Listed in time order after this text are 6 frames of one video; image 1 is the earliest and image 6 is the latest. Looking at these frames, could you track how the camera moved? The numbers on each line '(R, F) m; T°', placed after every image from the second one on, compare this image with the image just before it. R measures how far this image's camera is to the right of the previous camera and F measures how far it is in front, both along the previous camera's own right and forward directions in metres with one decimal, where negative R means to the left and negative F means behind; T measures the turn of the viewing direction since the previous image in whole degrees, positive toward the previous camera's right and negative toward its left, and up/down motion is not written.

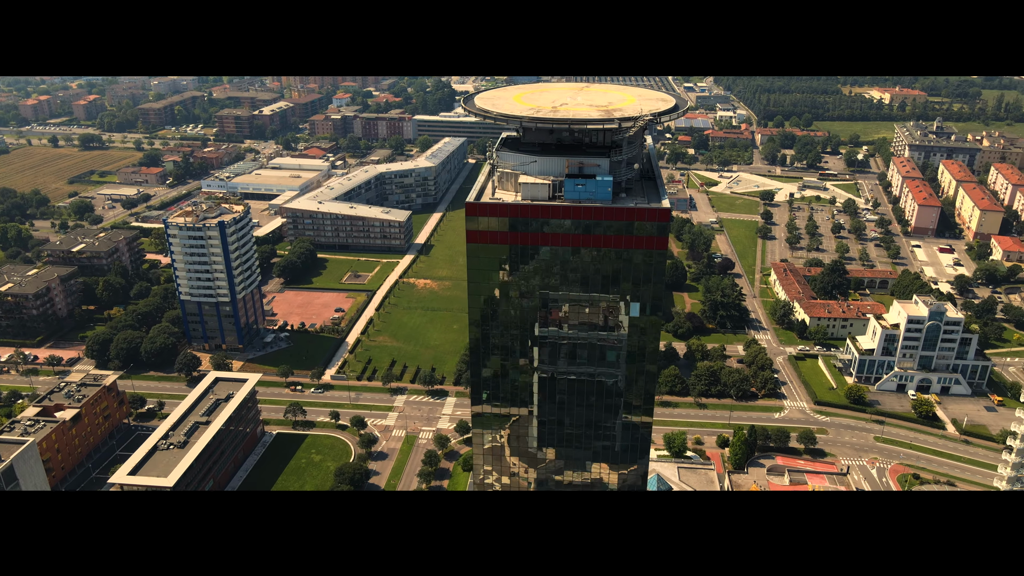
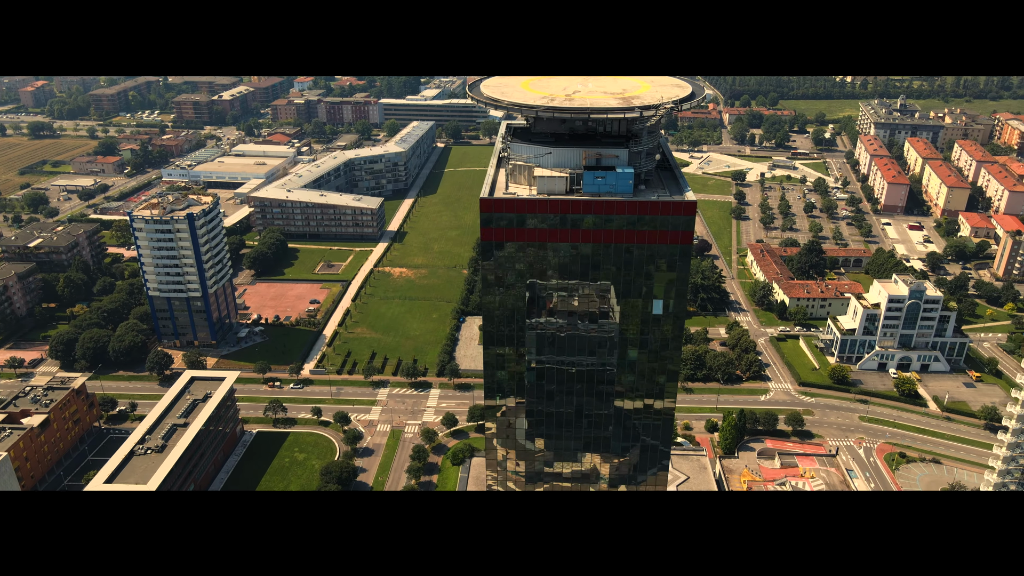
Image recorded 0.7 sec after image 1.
(-1.6, +1.3) m; +3°
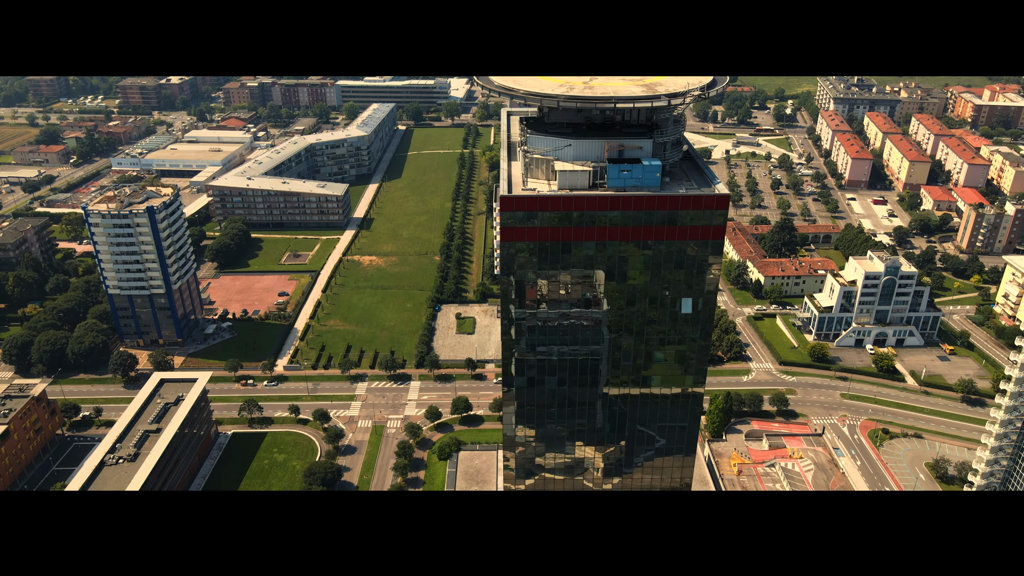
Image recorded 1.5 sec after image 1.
(-1.8, +1.5) m; +3°
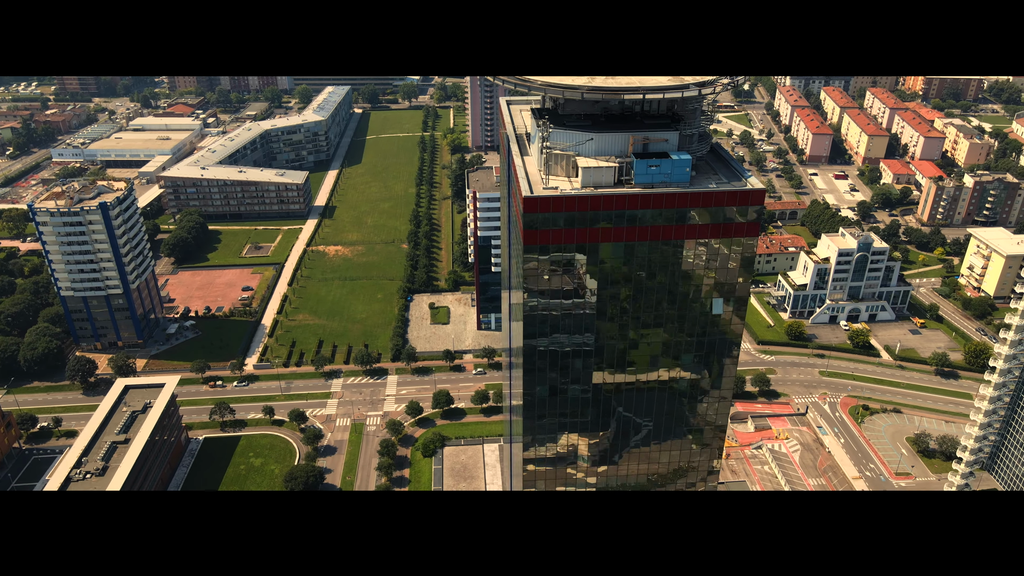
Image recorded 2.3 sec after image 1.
(-1.8, +1.5) m; +3°
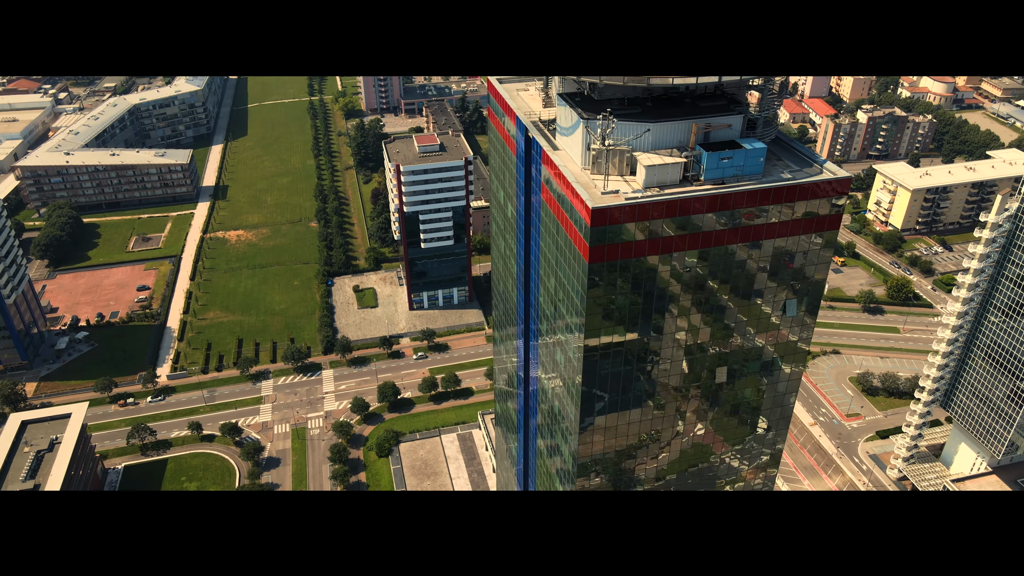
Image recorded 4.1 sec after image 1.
(-3.8, +3.5) m; +9°
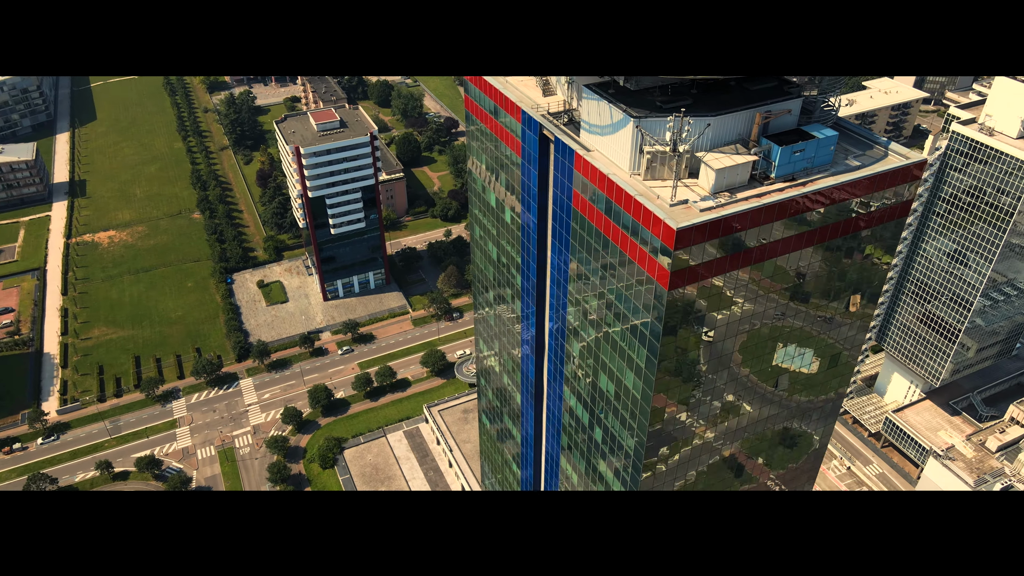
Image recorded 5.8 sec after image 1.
(-3.4, +3.0) m; +9°
